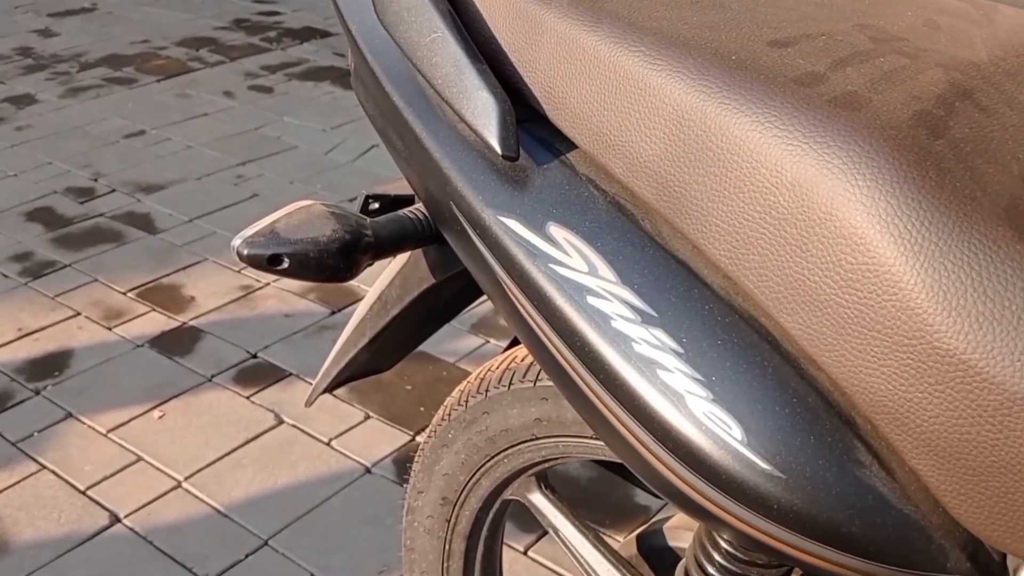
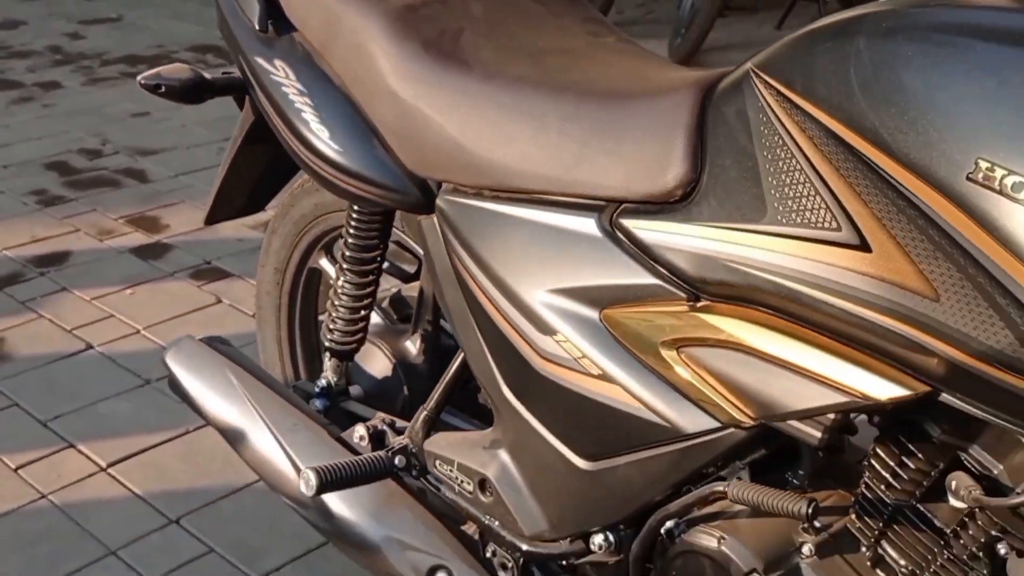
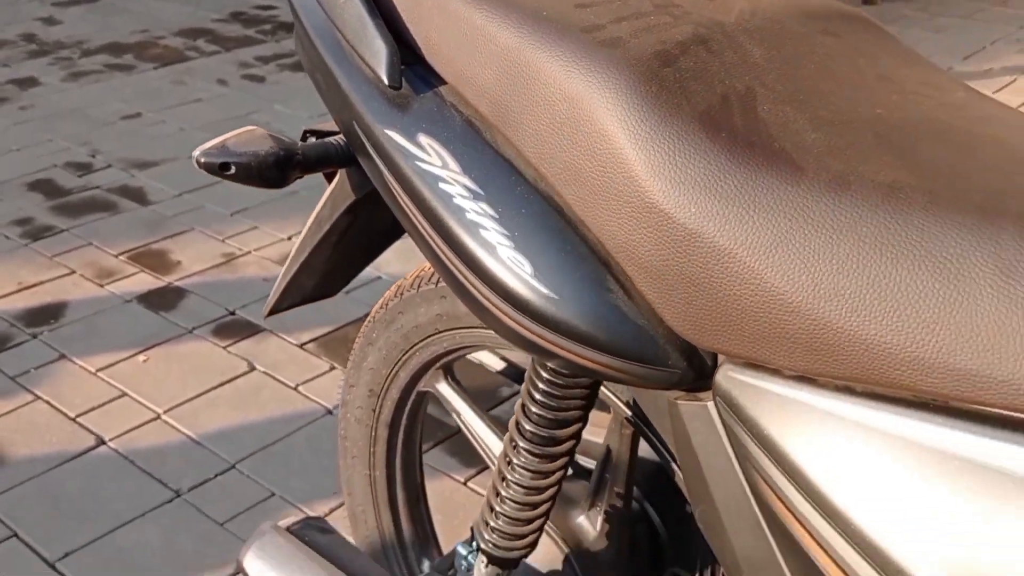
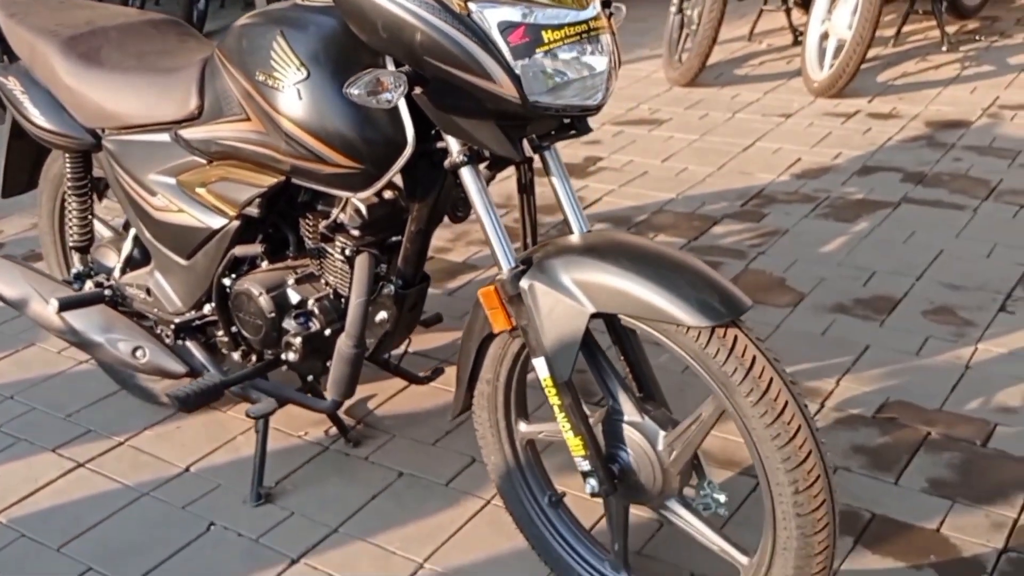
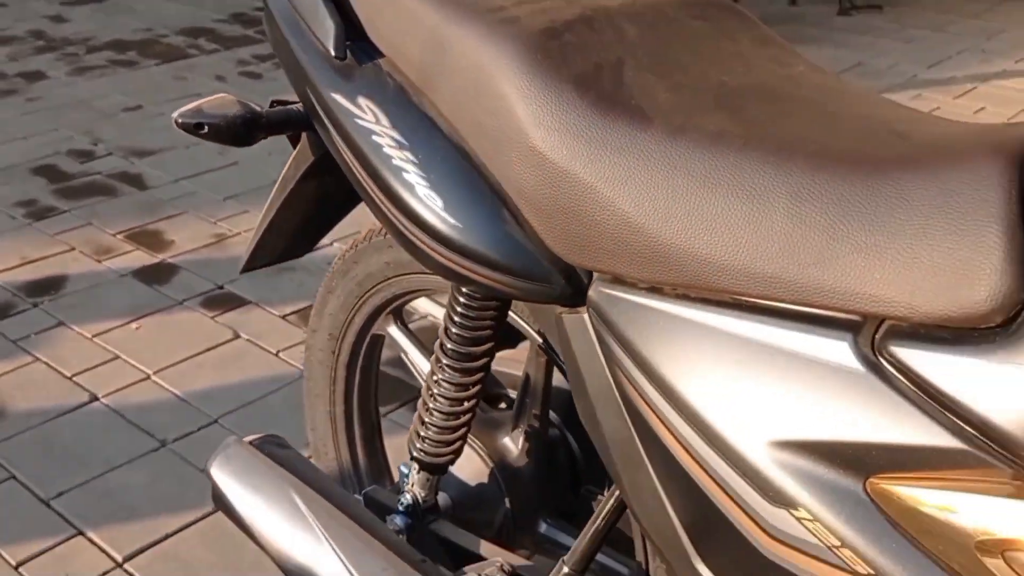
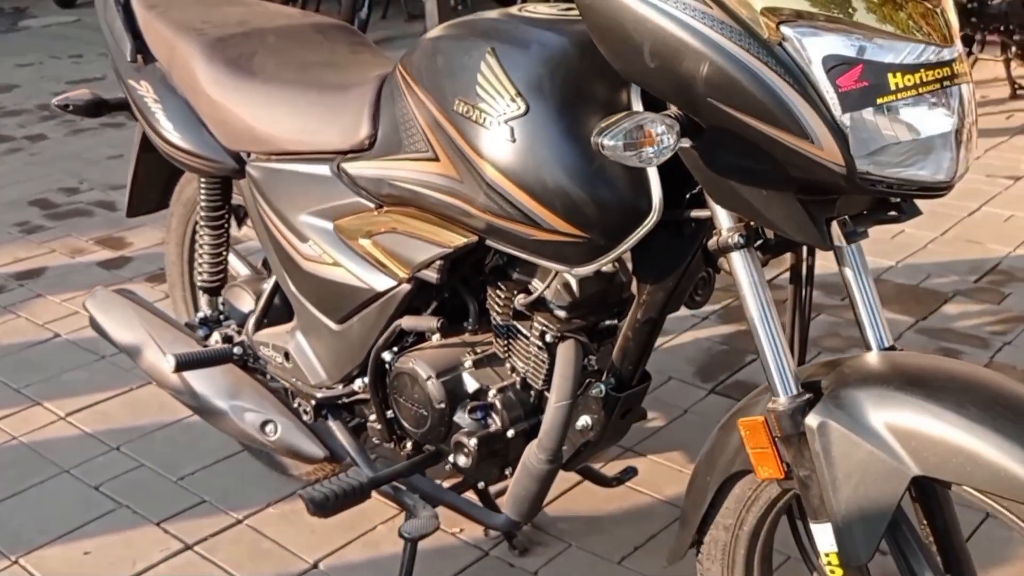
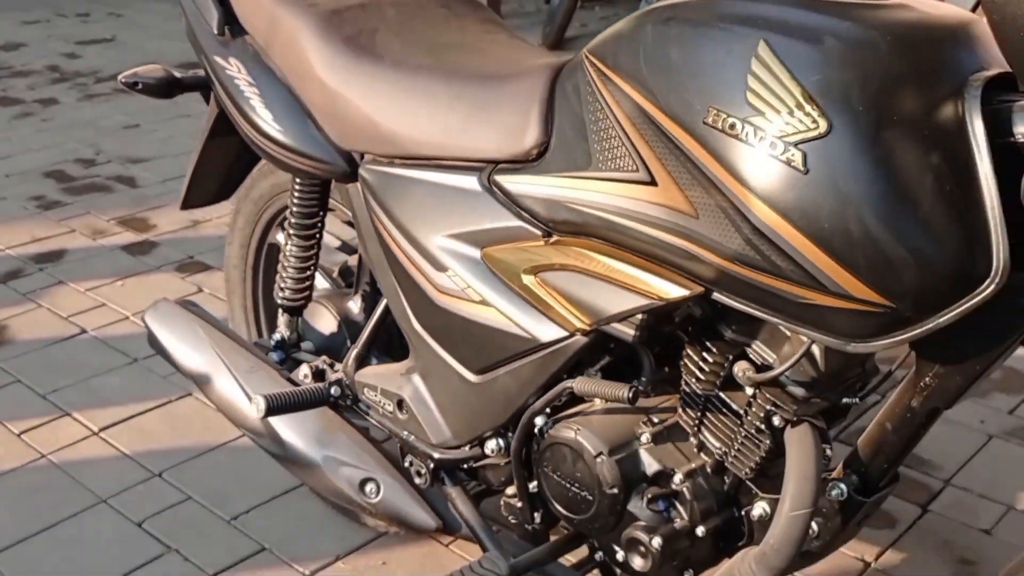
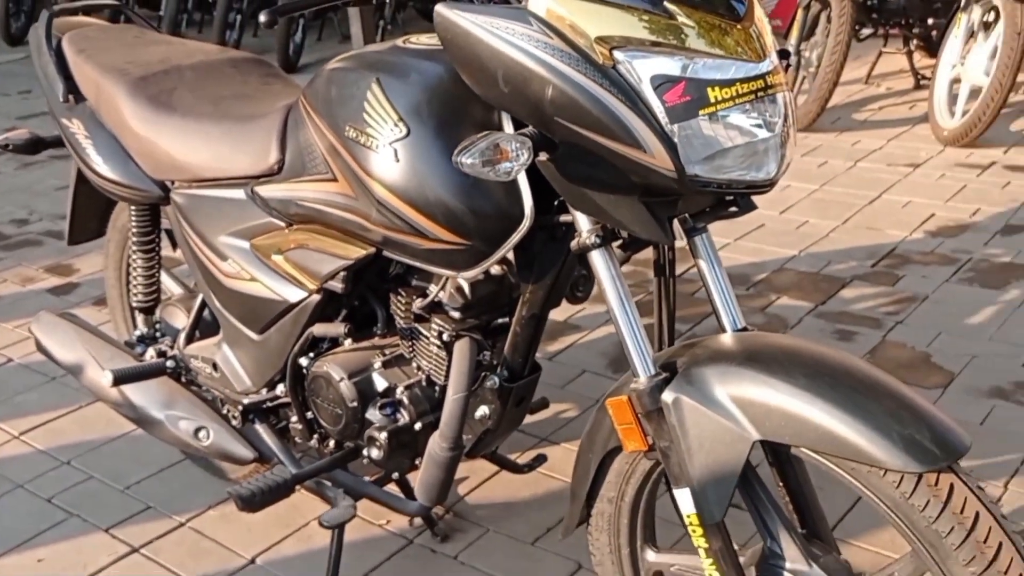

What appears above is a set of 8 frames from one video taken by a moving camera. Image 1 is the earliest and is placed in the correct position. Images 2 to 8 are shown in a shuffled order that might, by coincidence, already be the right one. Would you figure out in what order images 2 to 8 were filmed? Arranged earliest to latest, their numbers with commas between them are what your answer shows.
3, 5, 2, 7, 6, 8, 4
